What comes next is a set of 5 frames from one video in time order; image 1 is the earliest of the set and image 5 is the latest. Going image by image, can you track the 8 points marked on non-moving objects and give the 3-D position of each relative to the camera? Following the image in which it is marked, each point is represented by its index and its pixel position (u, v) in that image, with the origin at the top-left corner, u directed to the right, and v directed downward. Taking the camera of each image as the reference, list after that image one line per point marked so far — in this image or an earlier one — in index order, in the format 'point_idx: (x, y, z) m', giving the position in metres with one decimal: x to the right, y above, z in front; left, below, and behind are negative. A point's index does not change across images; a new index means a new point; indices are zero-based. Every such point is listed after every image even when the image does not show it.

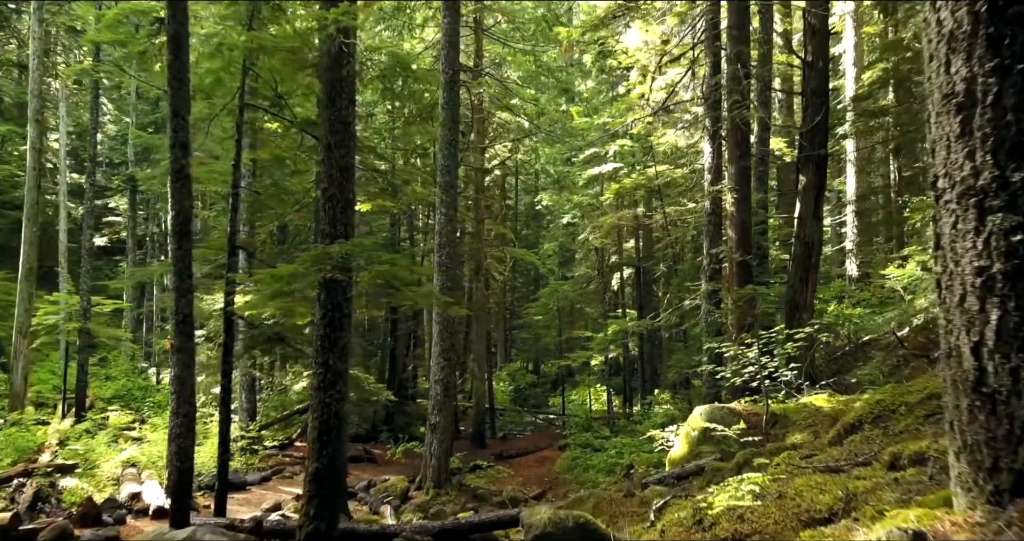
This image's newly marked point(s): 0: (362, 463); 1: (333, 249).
0: (-3.1, -4.0, +15.0) m
1: (-1.5, +0.2, +5.9) m
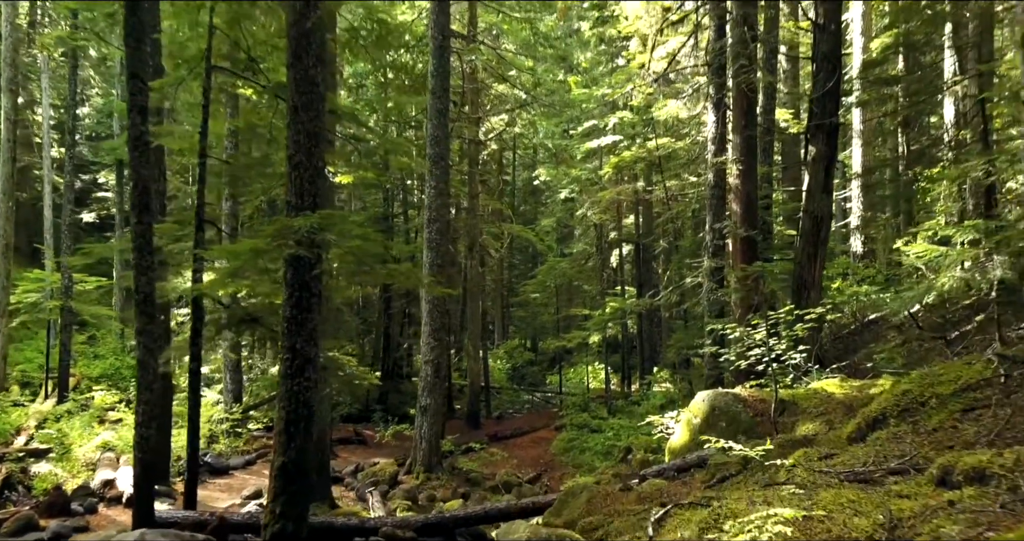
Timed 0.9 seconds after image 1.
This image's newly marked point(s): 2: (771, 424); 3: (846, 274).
0: (-3.3, -3.6, +14.6) m
1: (-1.6, +0.4, +5.3) m
2: (+2.4, -1.4, +6.7) m
3: (+7.4, -0.1, +15.9) m
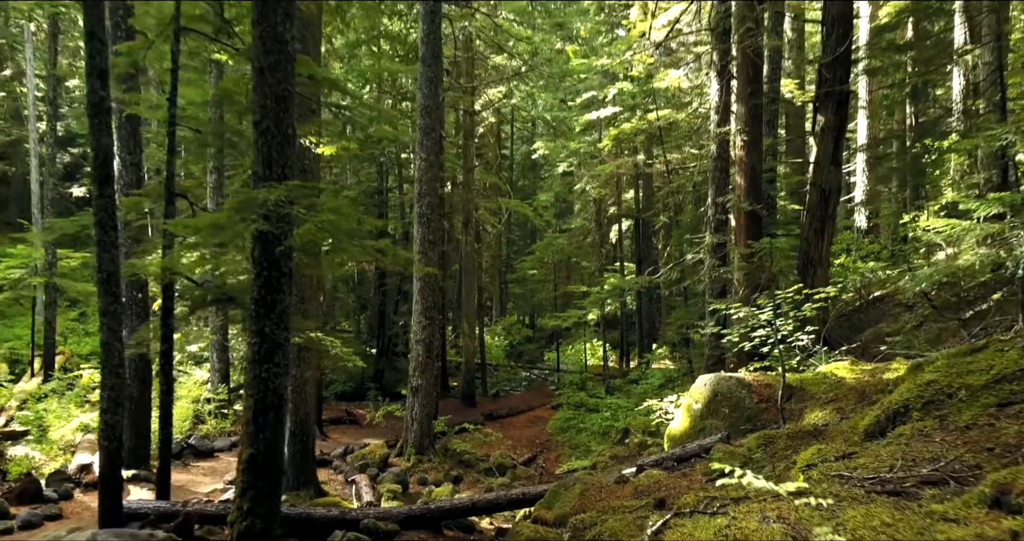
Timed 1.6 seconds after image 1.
0: (-3.4, -3.1, +14.2) m
1: (-1.7, +0.5, +4.9) m
2: (+2.3, -1.2, +6.3) m
3: (+7.3, +0.4, +15.4) m
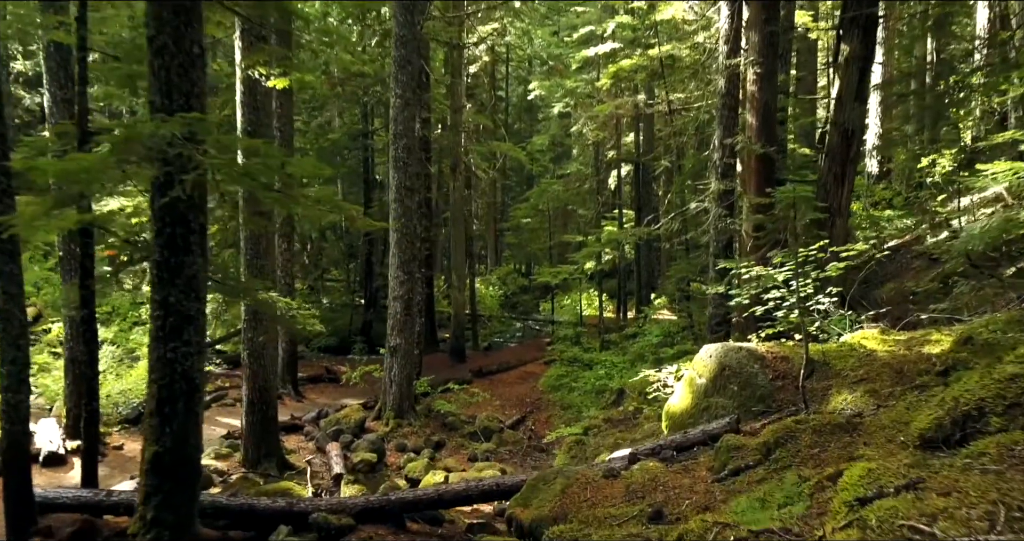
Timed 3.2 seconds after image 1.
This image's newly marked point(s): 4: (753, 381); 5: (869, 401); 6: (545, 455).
0: (-3.6, -2.1, +13.4) m
1: (-1.9, +0.7, +3.8) m
2: (+2.1, -0.9, +5.3) m
3: (+7.1, +1.5, +14.4) m
4: (+1.8, -0.8, +5.4) m
5: (+2.3, -0.8, +4.5) m
6: (+0.5, -2.7, +10.4) m
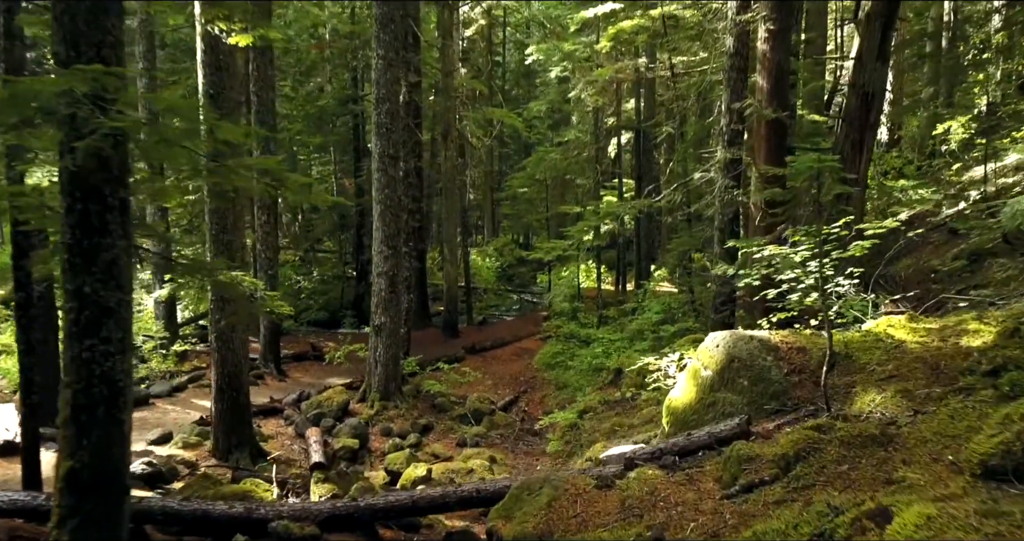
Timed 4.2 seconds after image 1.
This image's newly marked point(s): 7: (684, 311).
0: (-3.7, -1.7, +12.9) m
1: (-2.0, +0.8, +3.1) m
2: (+2.0, -0.8, +4.7) m
3: (+7.0, +2.0, +13.7) m
4: (+1.7, -0.7, +4.8) m
5: (+2.1, -0.7, +3.9) m
6: (+0.4, -2.3, +9.9) m
7: (+2.9, -0.7, +12.3) m
